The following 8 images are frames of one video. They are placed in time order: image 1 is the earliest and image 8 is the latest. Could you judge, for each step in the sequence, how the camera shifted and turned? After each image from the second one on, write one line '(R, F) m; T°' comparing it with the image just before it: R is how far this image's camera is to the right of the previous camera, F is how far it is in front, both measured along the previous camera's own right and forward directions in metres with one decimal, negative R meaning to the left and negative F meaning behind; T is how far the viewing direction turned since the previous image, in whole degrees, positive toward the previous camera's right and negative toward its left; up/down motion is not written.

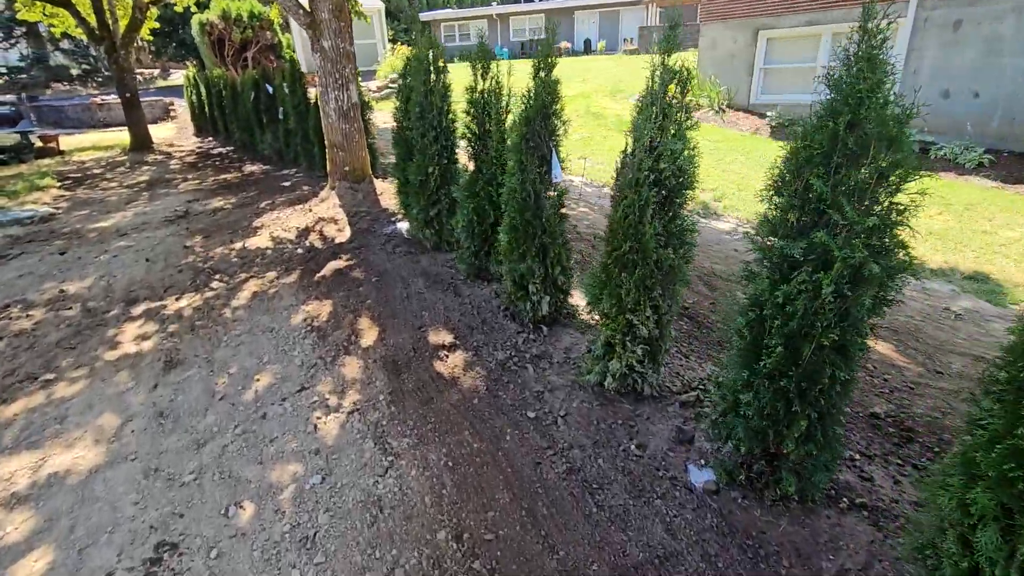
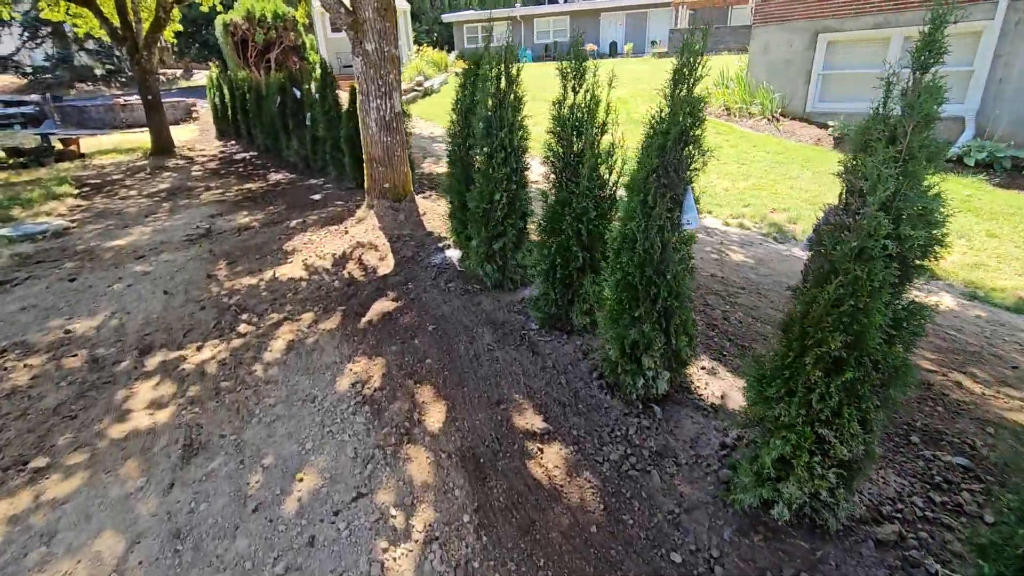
(-0.5, +0.7) m; -1°
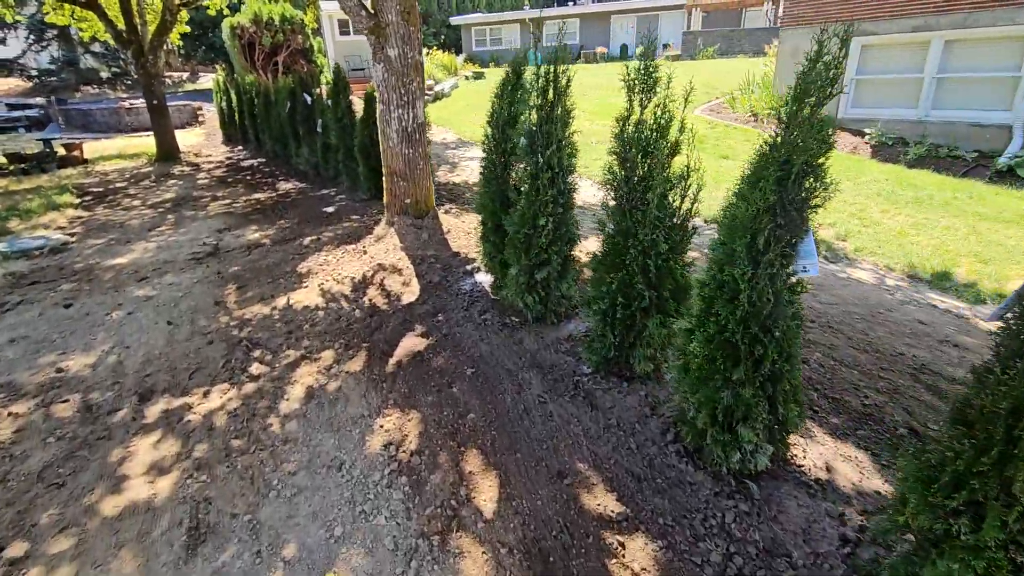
(-0.3, +0.4) m; 0°
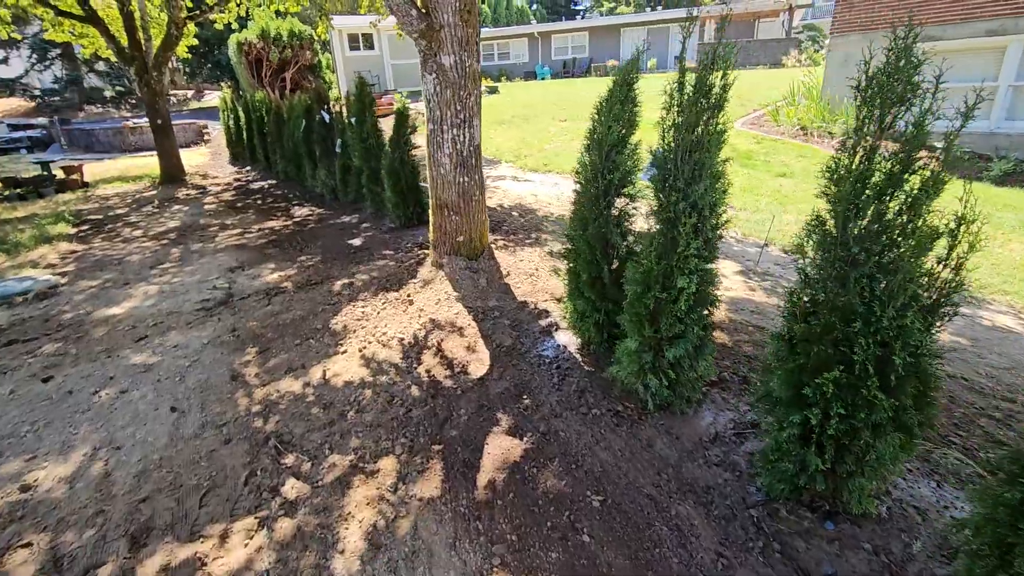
(-0.6, +0.8) m; 0°
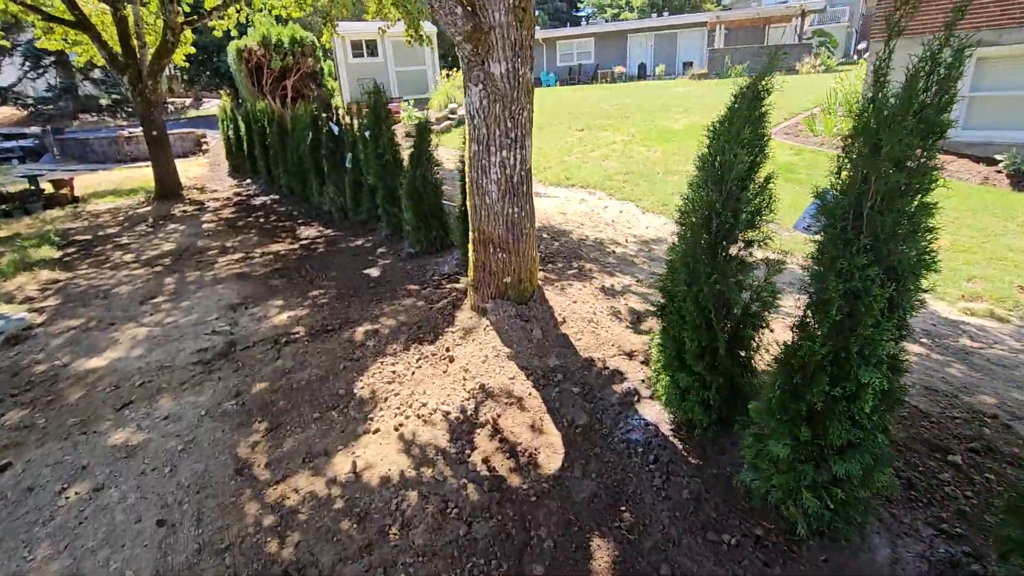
(-0.4, +0.7) m; 0°
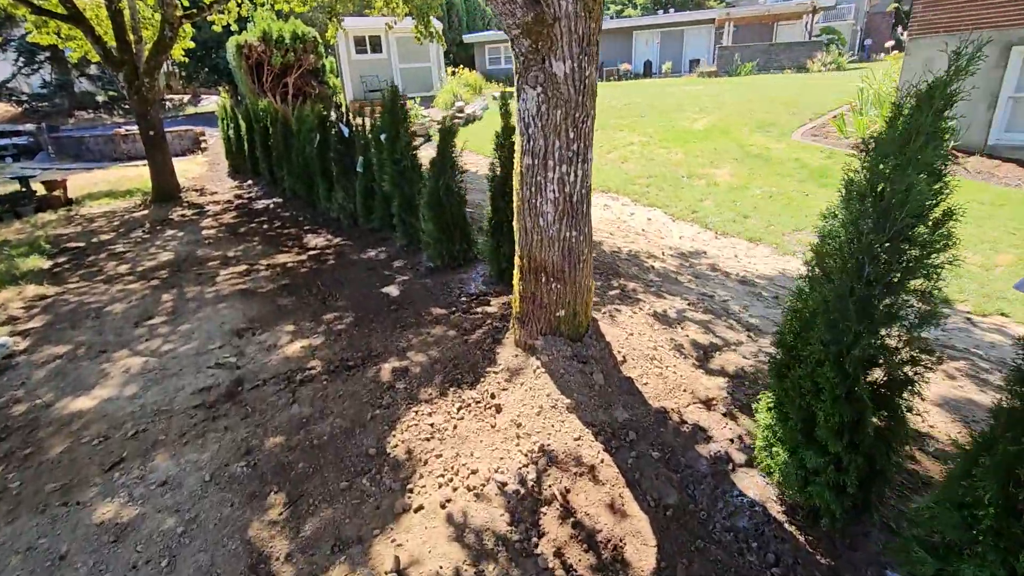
(-0.3, +0.5) m; 0°
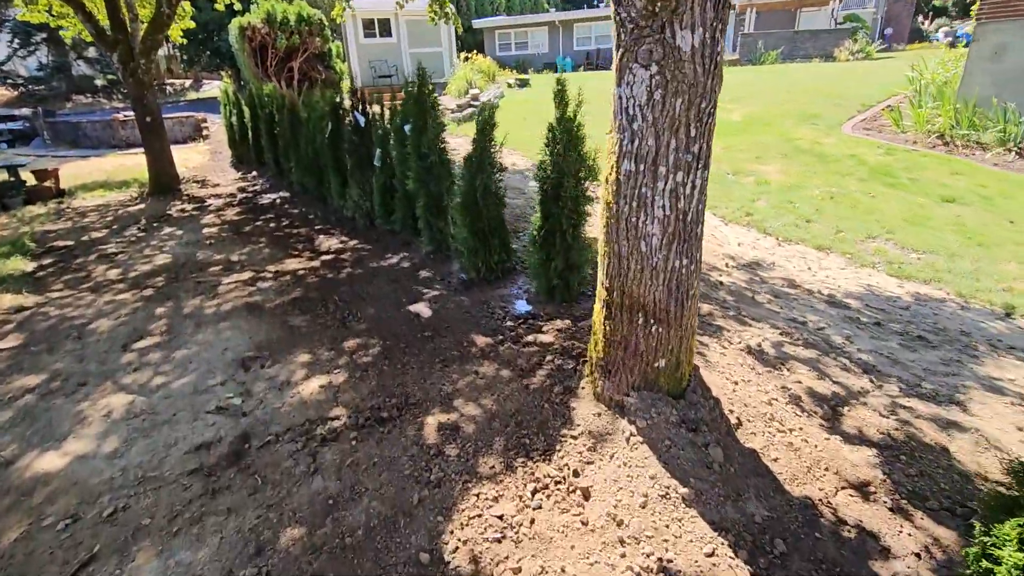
(-0.4, +0.7) m; 0°
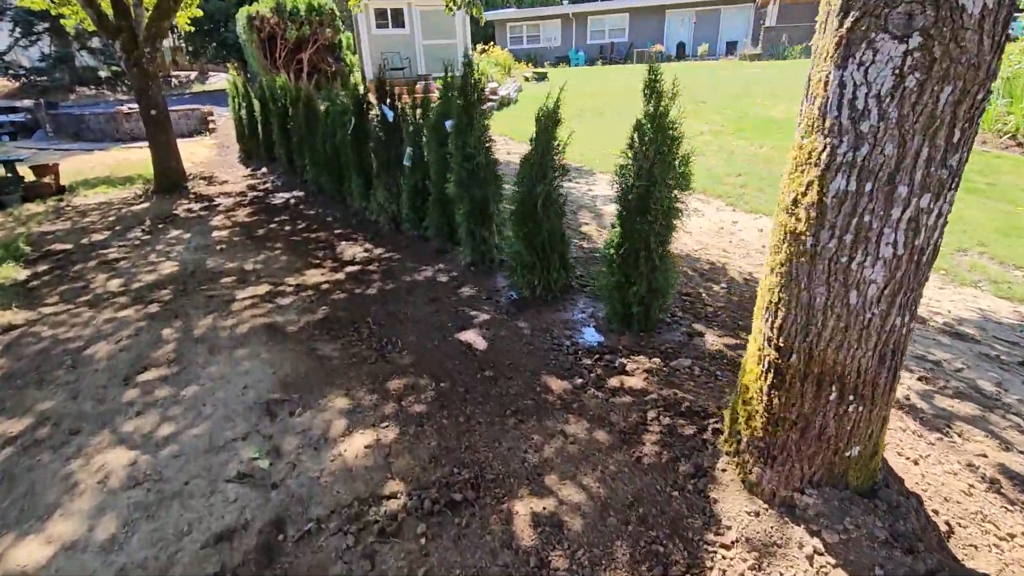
(-0.4, +0.6) m; 0°
